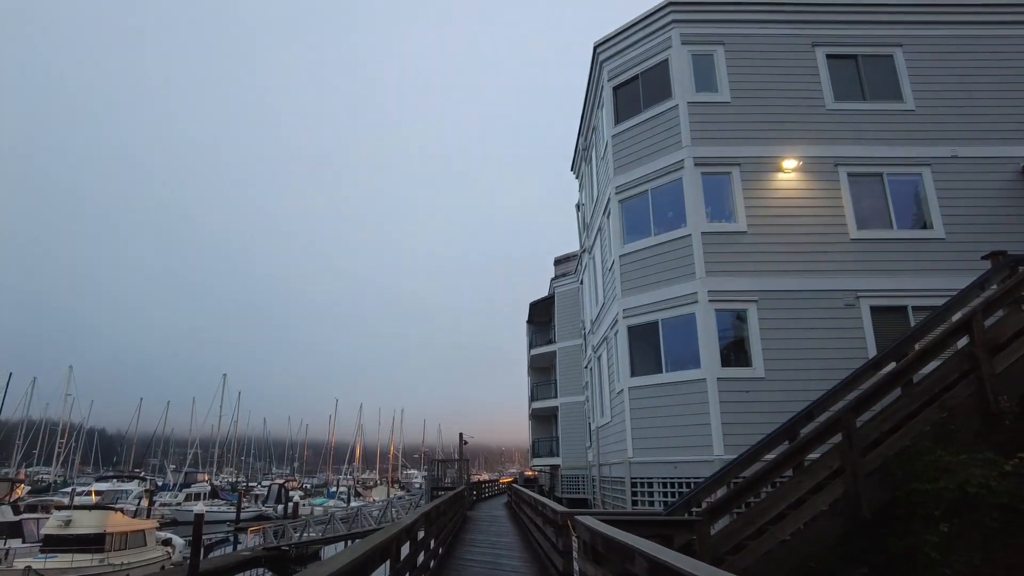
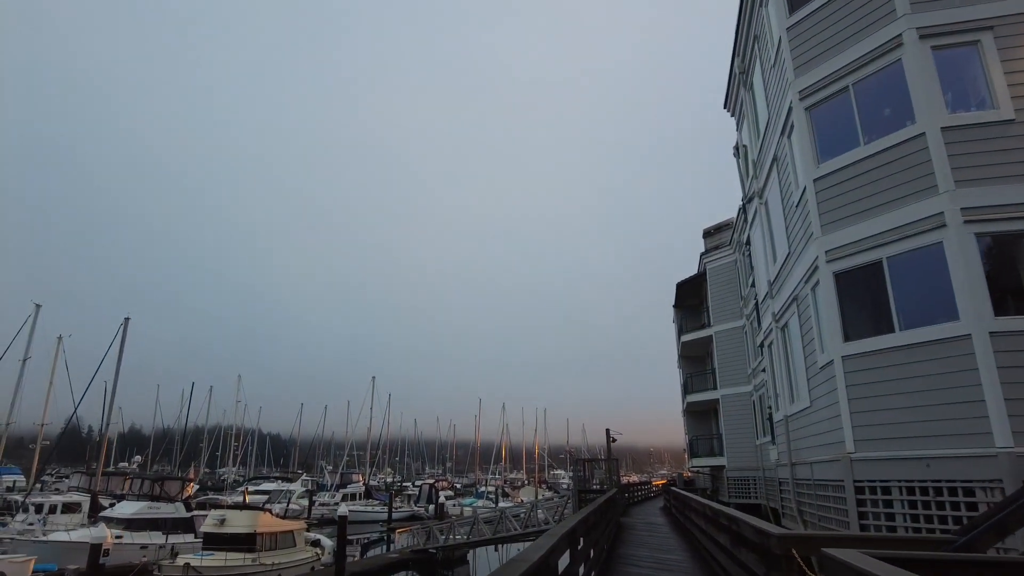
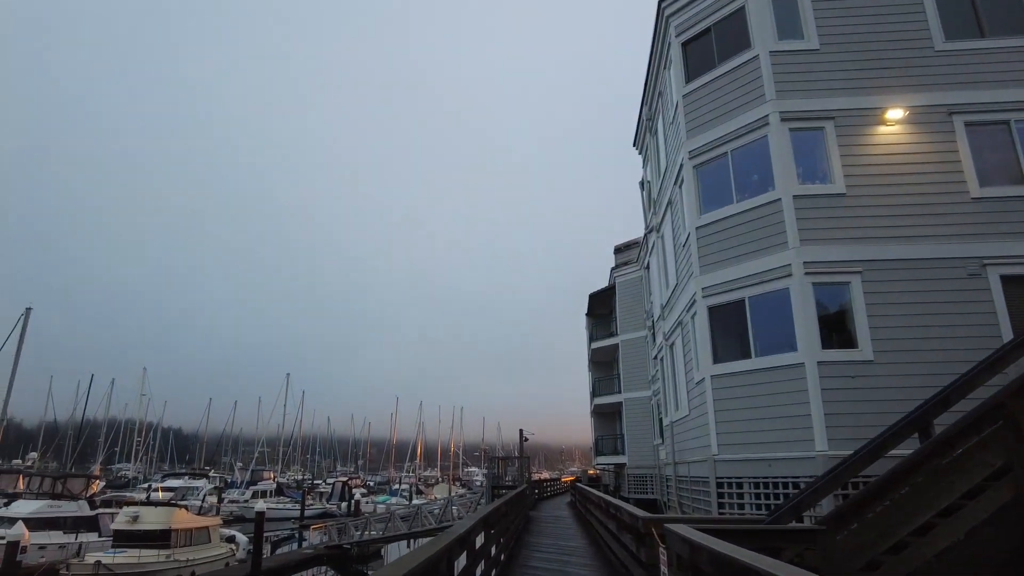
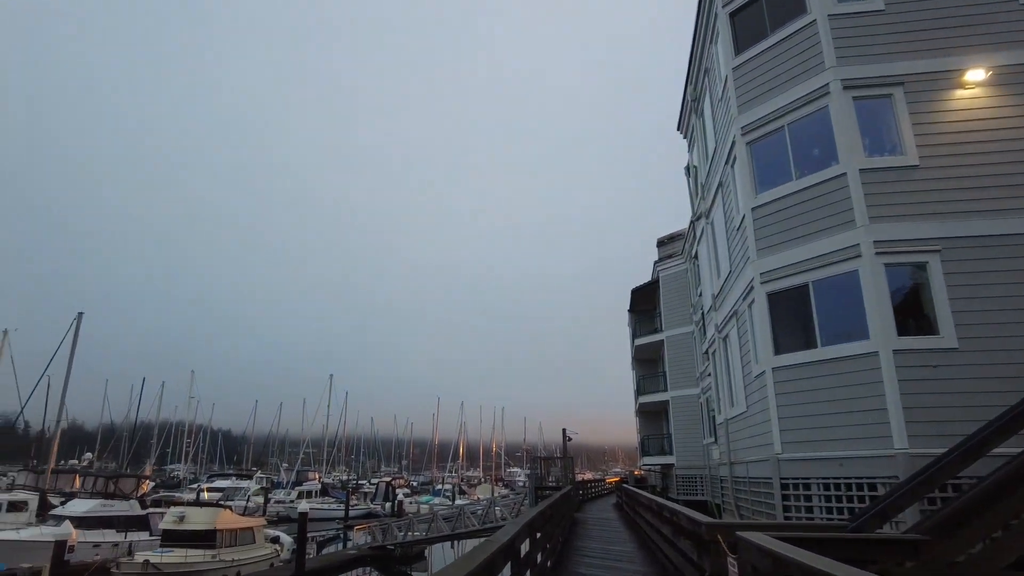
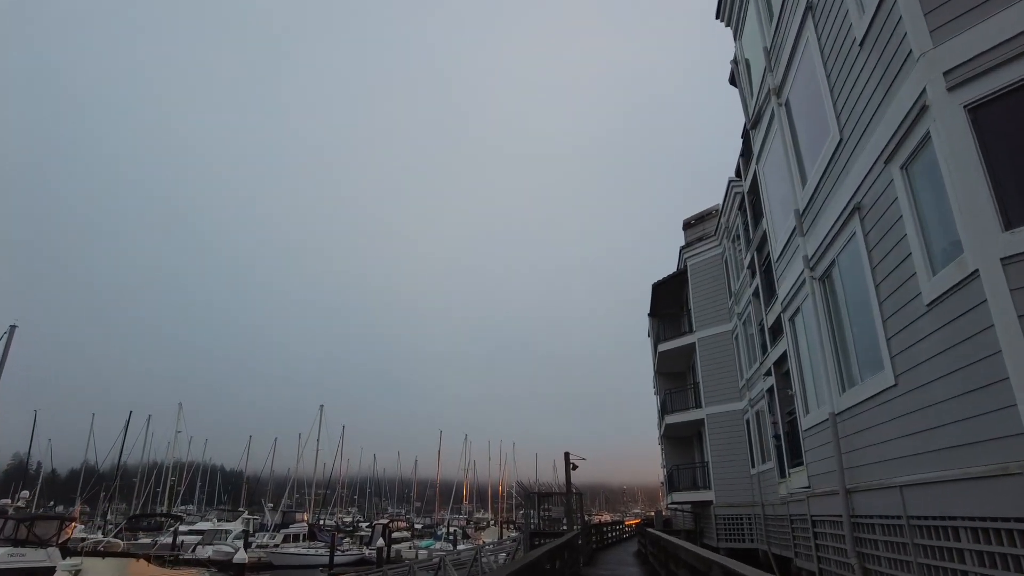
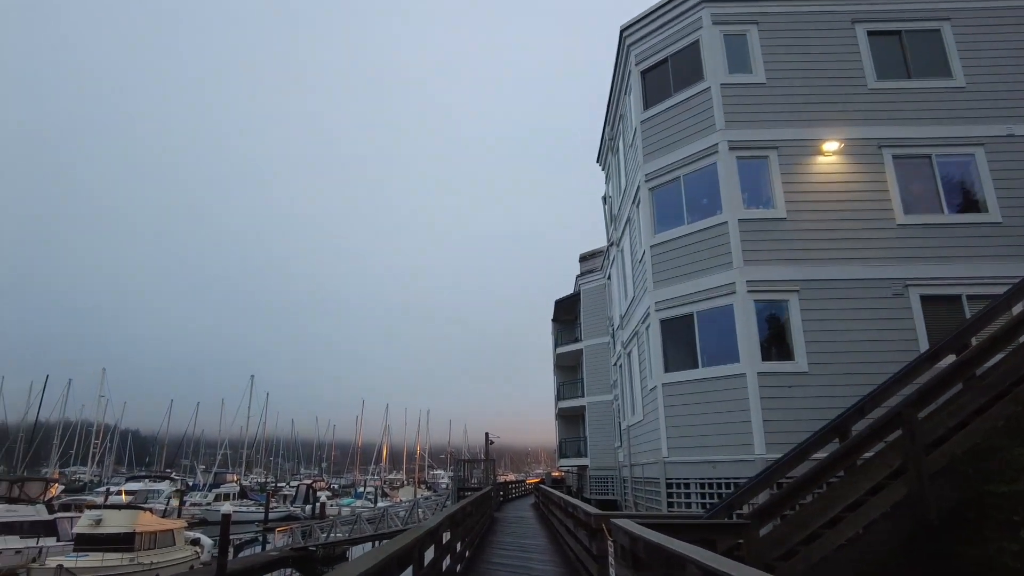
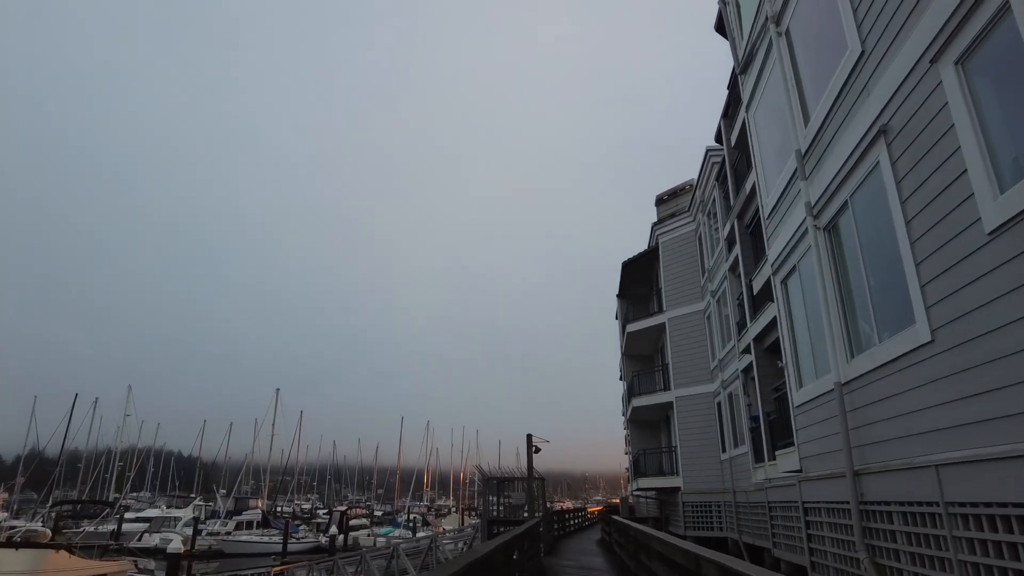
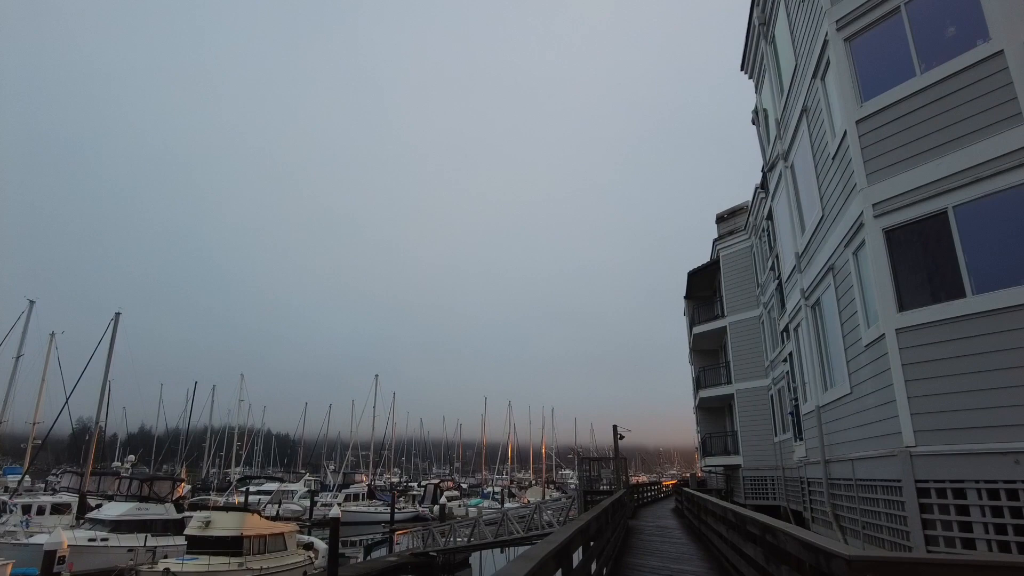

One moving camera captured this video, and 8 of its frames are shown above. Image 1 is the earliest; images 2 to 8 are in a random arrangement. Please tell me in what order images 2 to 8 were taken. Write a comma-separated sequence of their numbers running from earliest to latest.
6, 3, 4, 2, 8, 5, 7
